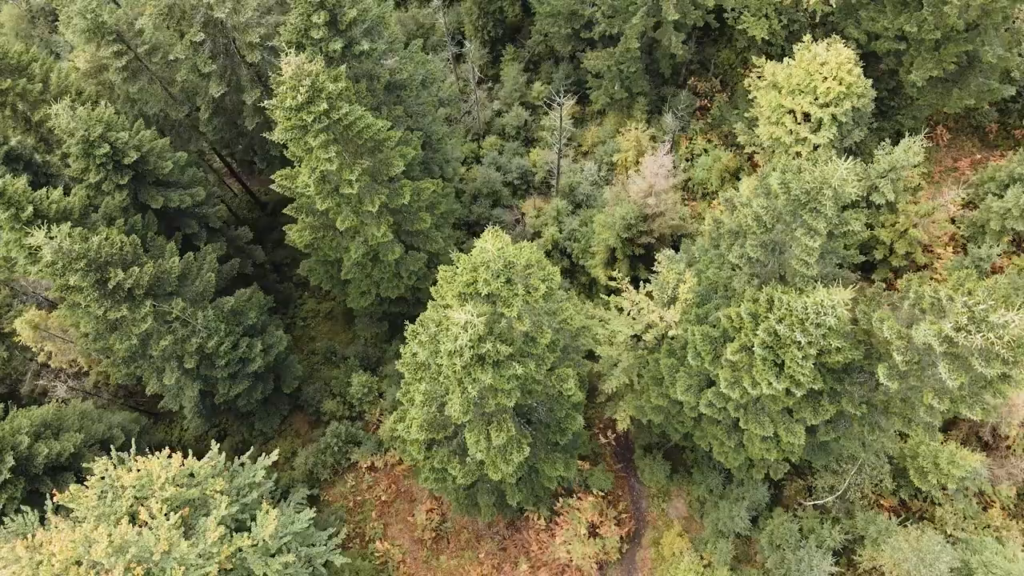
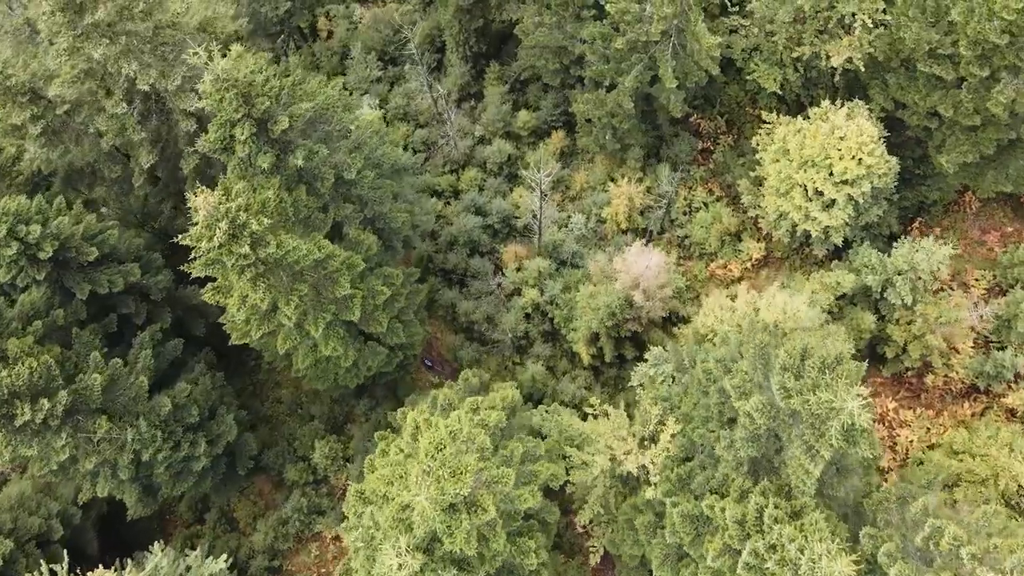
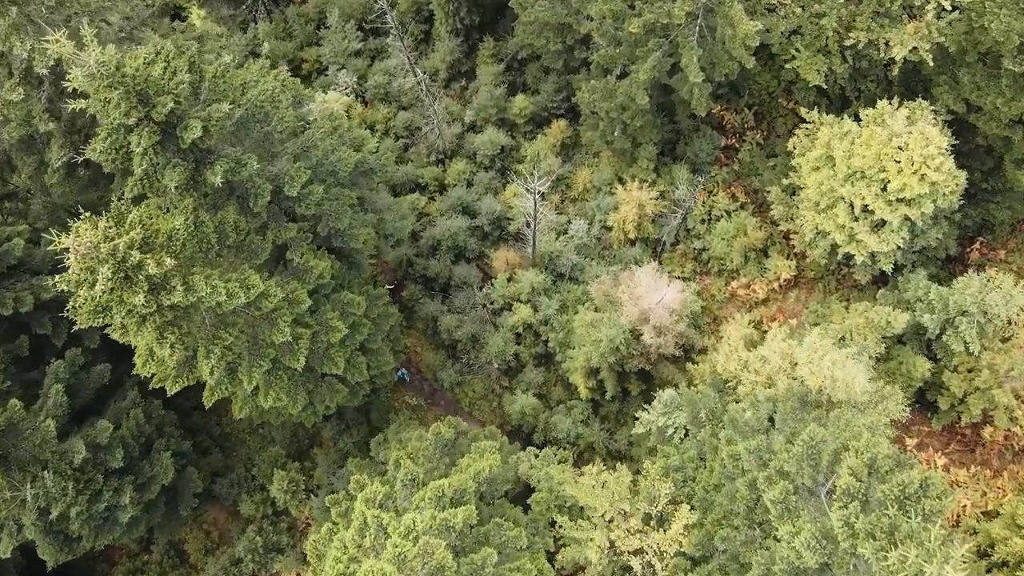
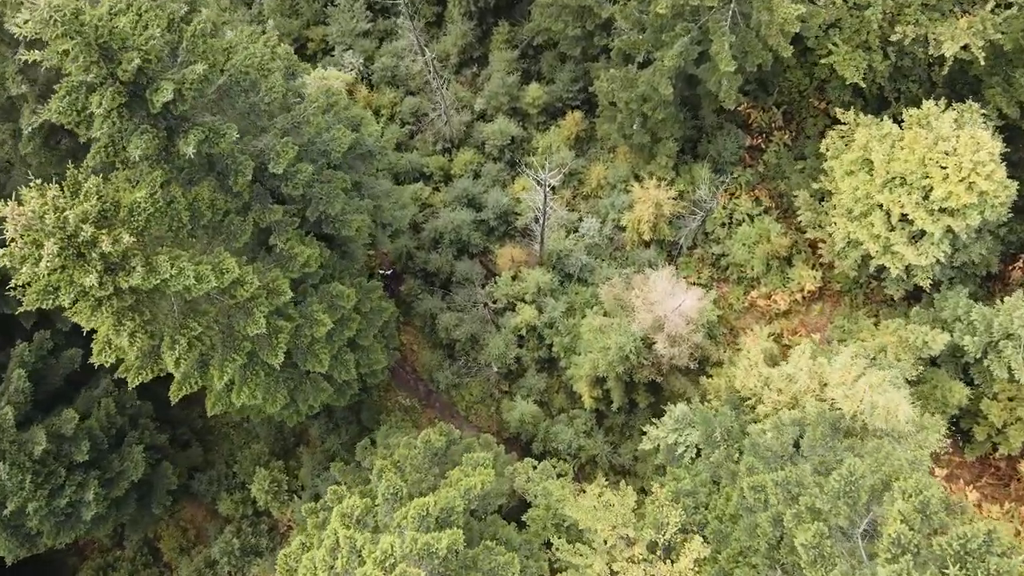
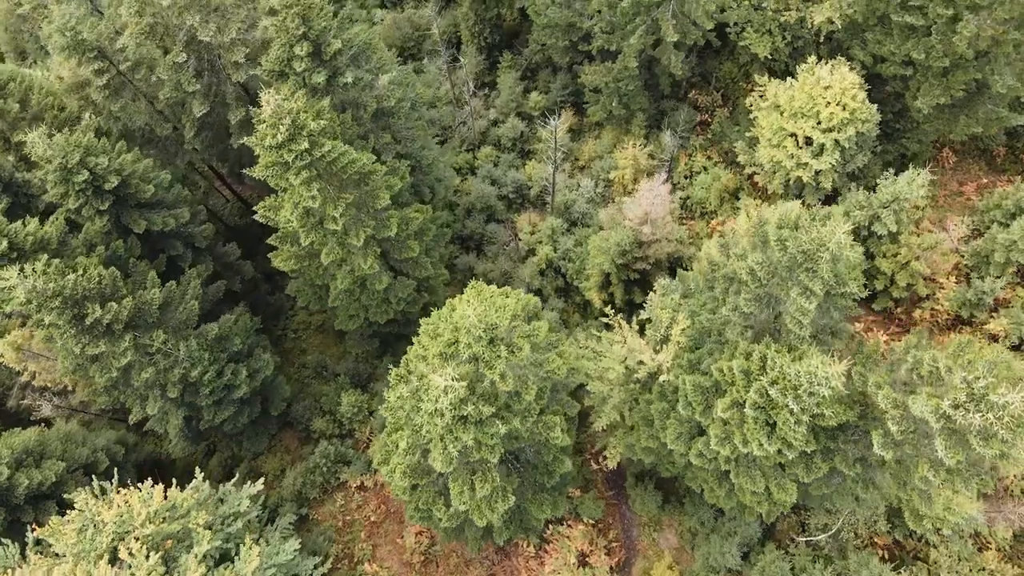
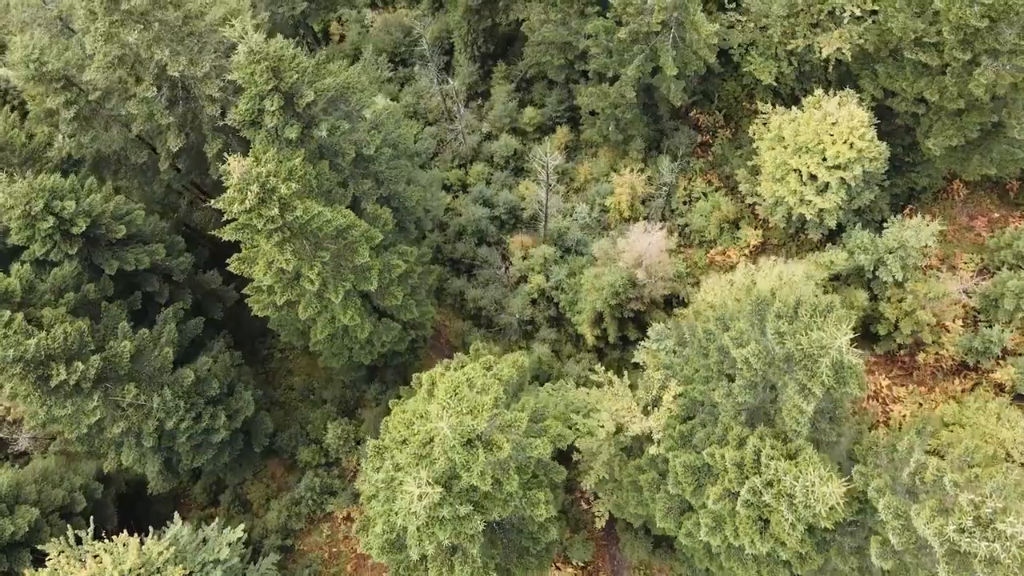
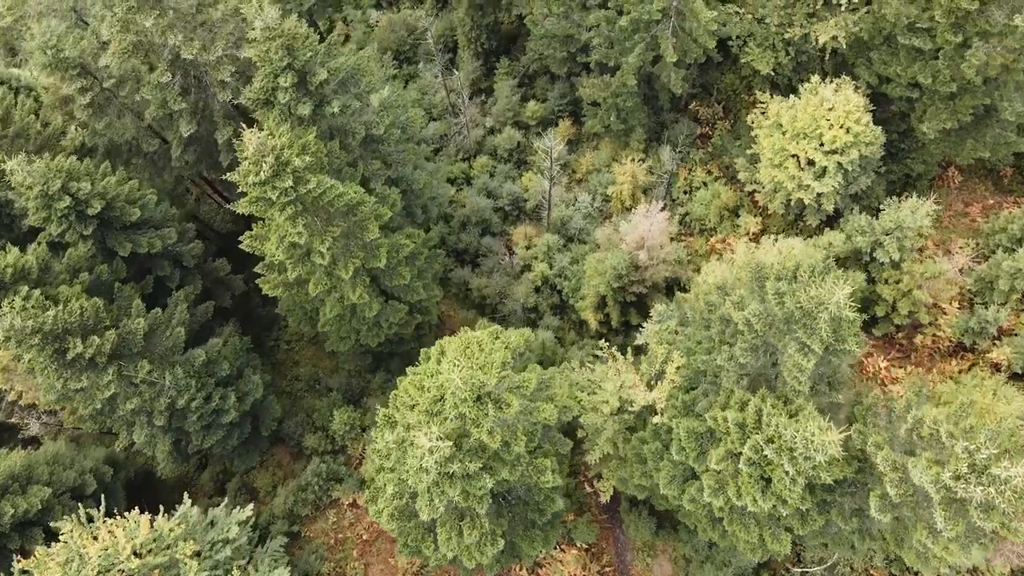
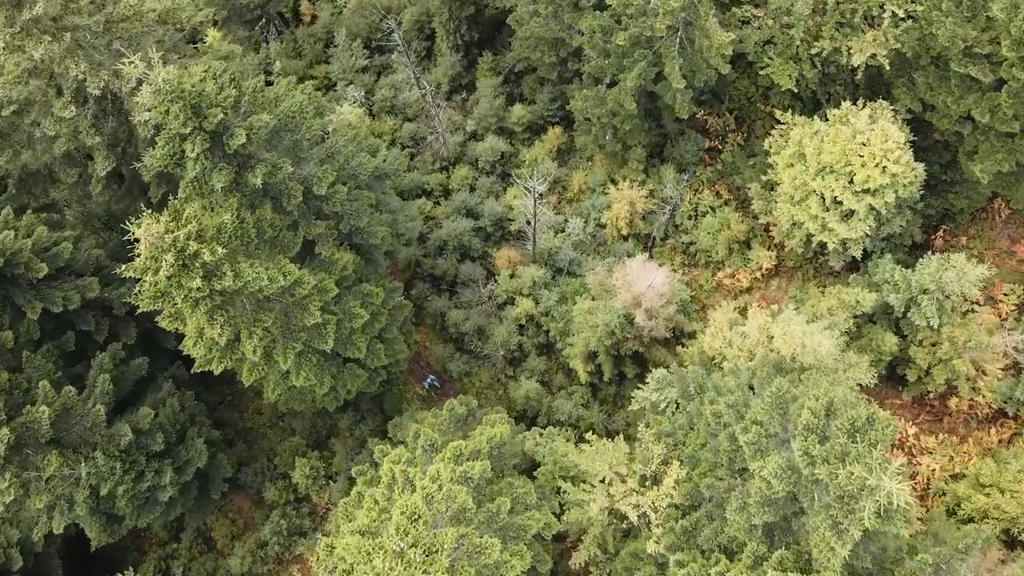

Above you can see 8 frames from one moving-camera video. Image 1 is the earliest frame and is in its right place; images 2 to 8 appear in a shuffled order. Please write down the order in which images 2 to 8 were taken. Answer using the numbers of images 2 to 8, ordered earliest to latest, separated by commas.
5, 7, 6, 2, 8, 3, 4
